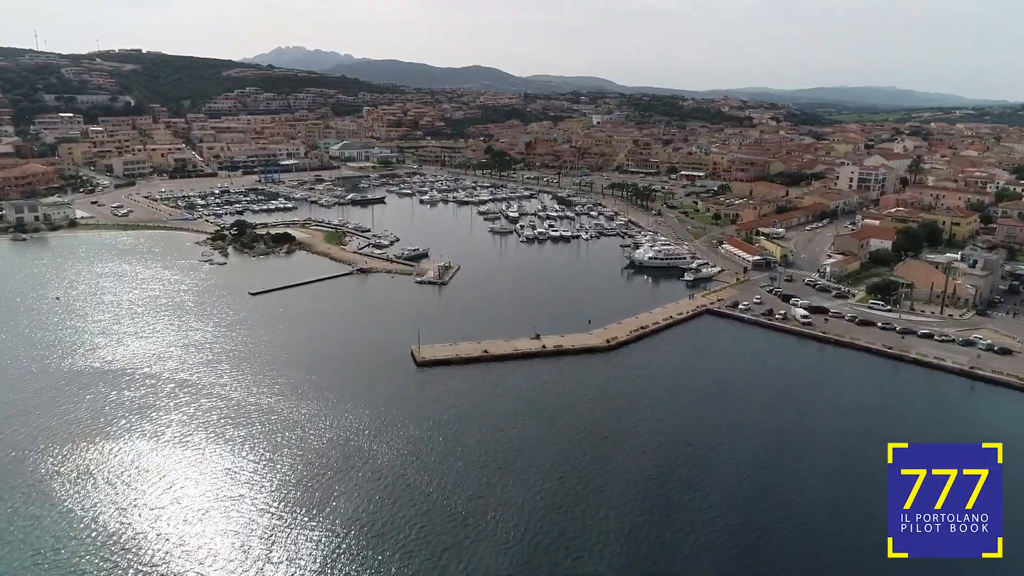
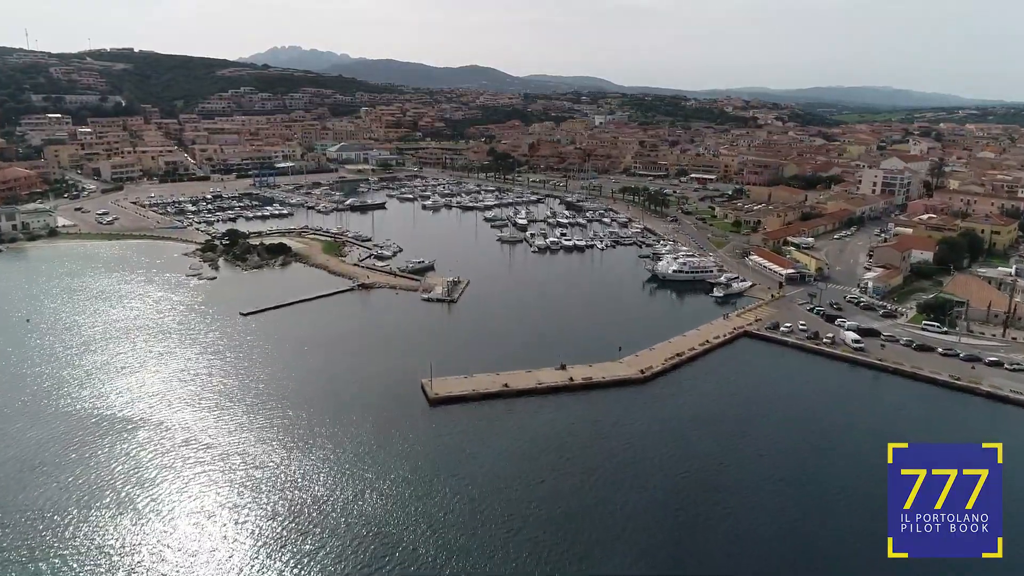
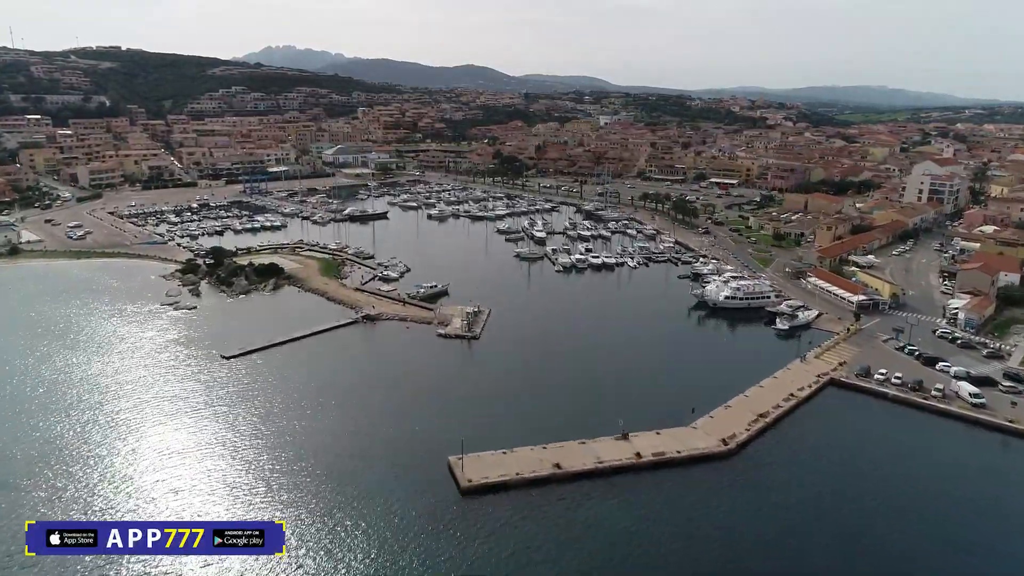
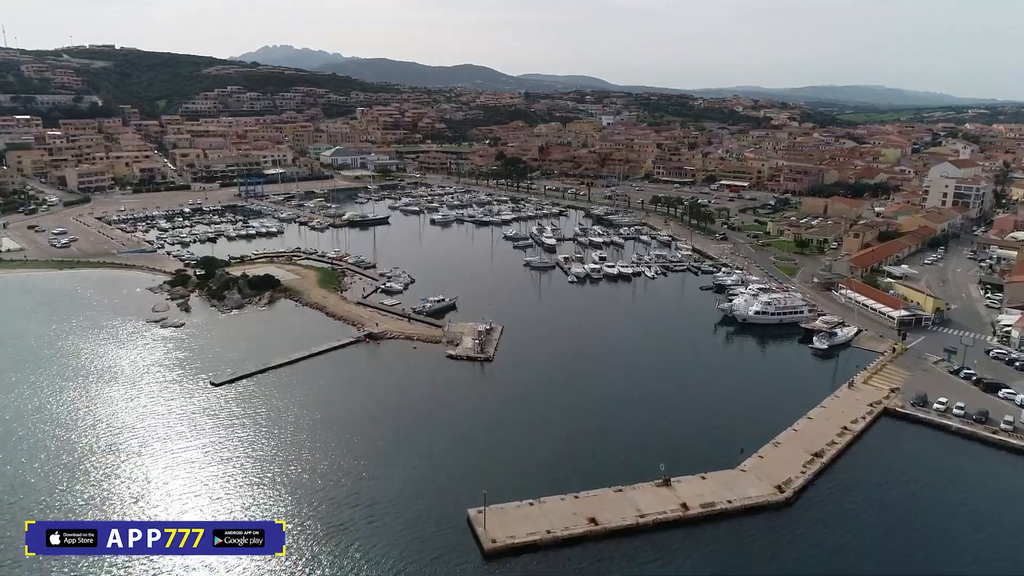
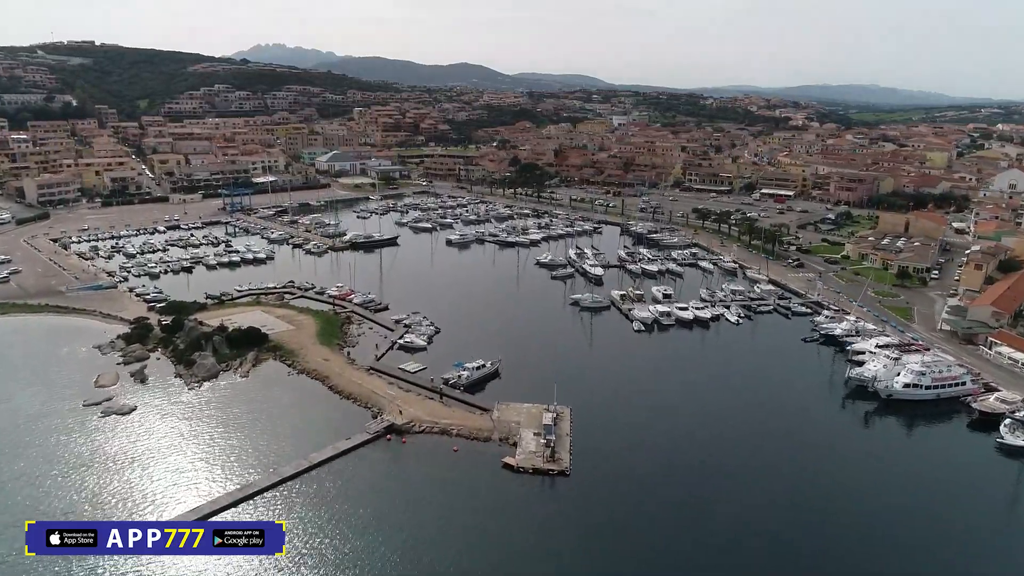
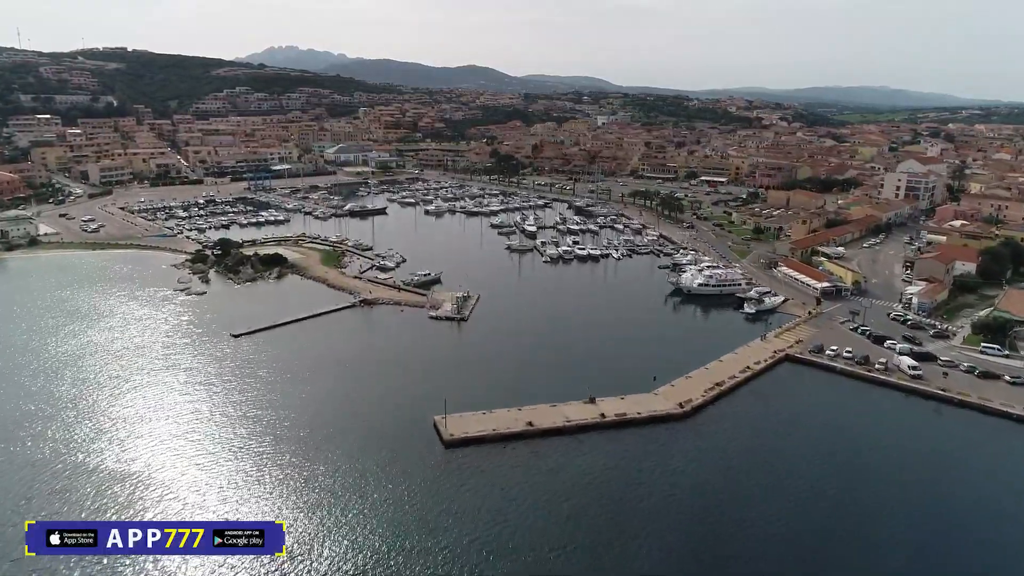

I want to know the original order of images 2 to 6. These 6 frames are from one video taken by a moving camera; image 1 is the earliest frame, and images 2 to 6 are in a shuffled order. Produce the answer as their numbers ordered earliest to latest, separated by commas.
2, 6, 3, 4, 5
